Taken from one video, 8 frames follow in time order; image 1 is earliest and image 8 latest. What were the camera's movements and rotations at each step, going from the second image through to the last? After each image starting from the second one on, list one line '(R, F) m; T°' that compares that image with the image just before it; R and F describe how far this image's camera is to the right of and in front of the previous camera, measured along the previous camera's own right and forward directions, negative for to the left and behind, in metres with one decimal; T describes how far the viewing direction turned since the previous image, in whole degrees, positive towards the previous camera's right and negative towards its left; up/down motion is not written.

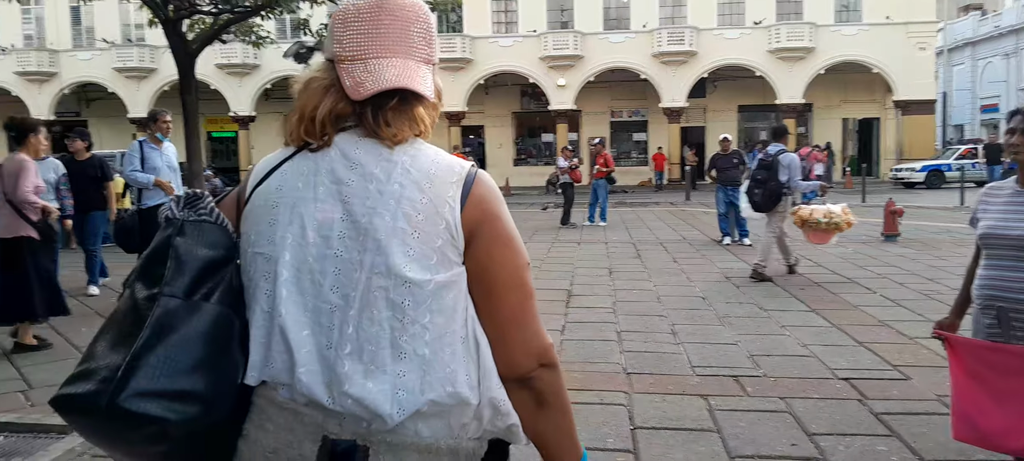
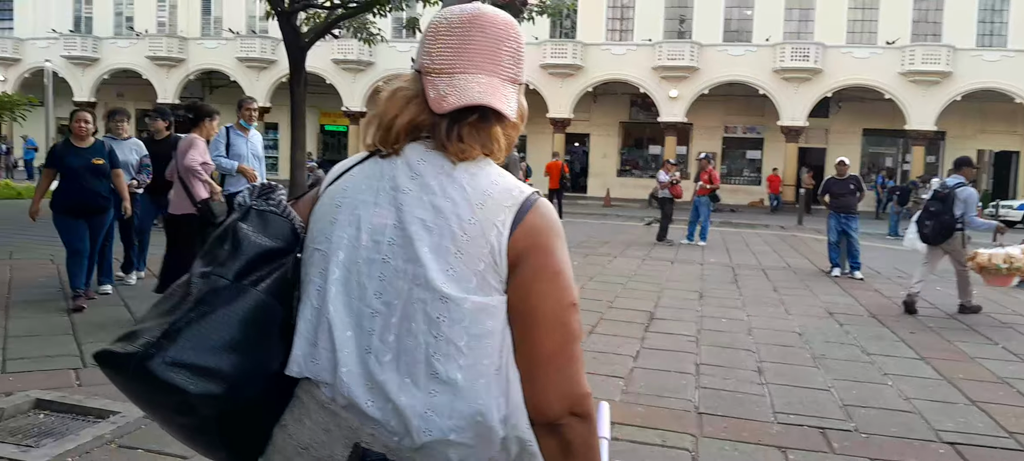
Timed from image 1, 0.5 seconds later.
(+0.1, +0.6) m; -7°
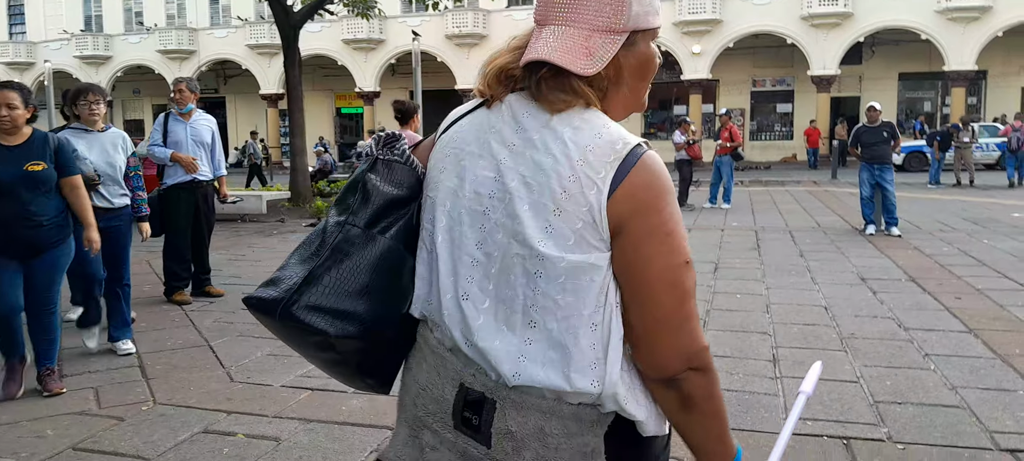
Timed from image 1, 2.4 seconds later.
(+0.4, +0.8) m; -3°
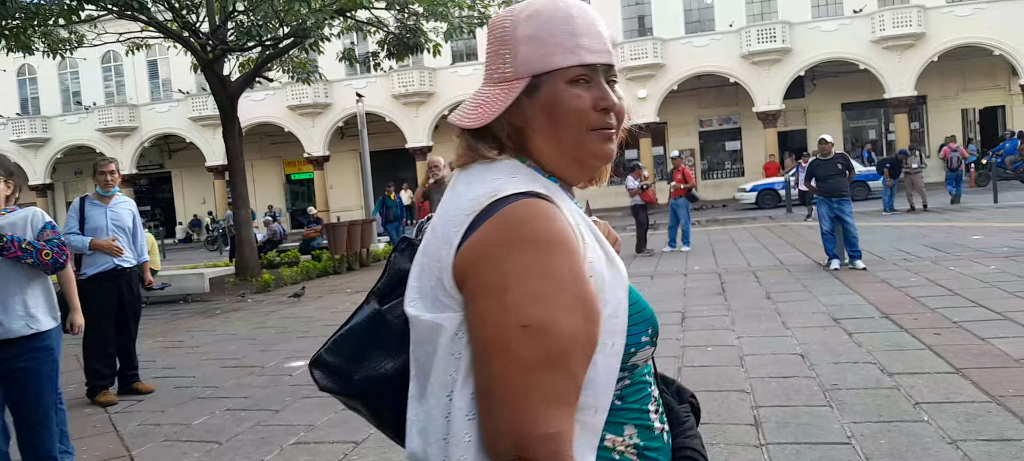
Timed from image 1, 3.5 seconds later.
(+0.1, +0.4) m; +3°
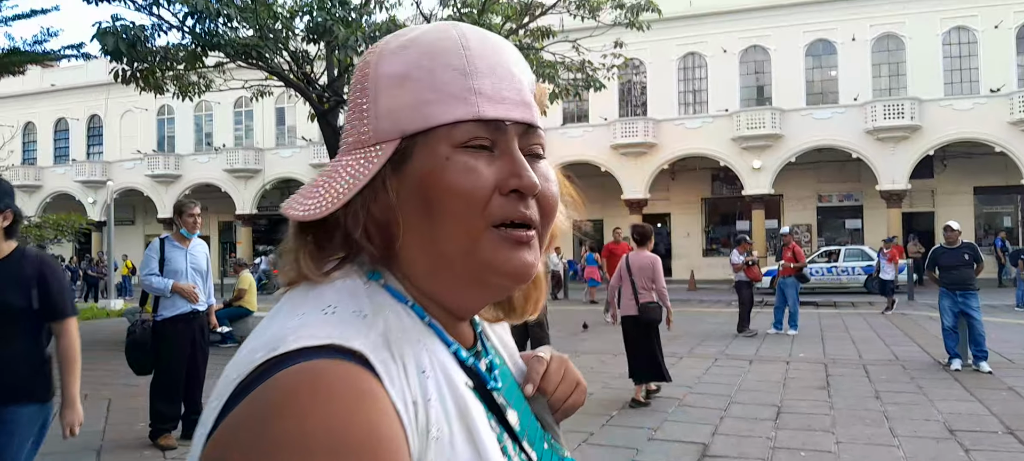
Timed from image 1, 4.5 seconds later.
(+0.2, +0.3) m; -7°
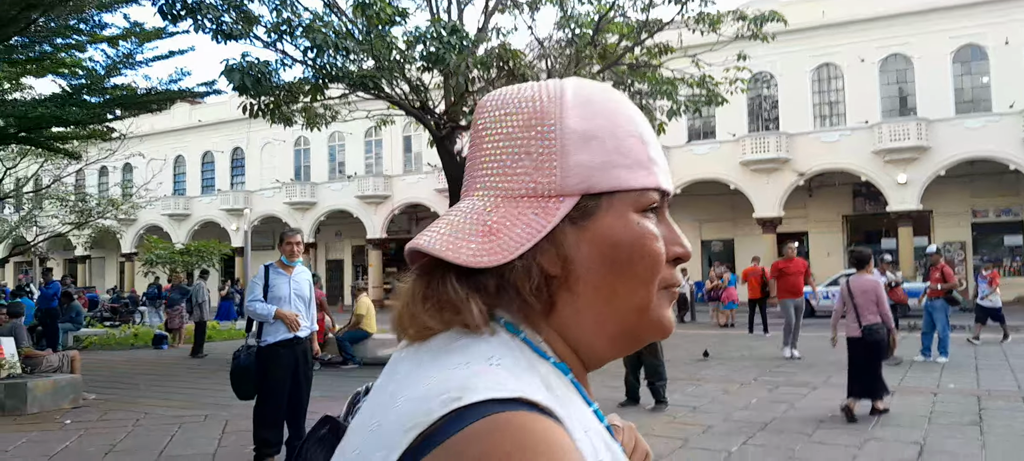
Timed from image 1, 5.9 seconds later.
(+0.2, +0.2) m; -9°
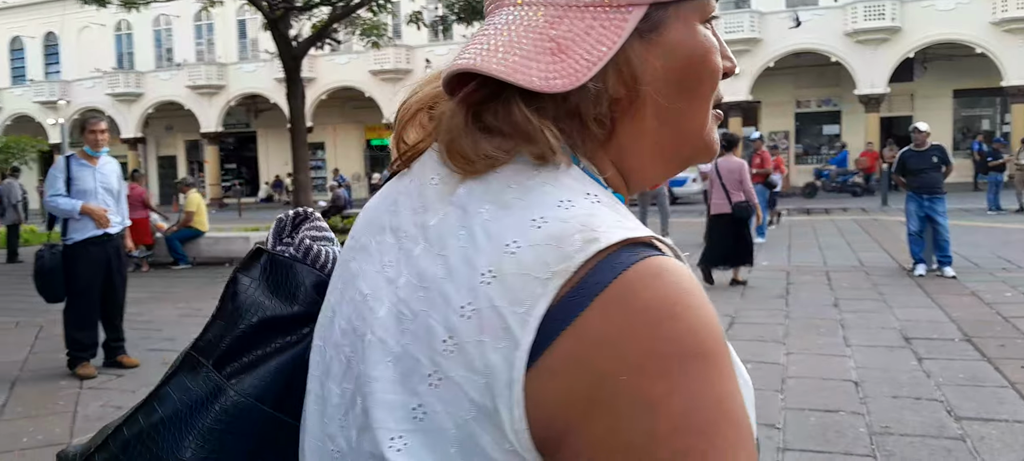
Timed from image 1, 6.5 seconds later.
(+0.1, +0.1) m; +10°
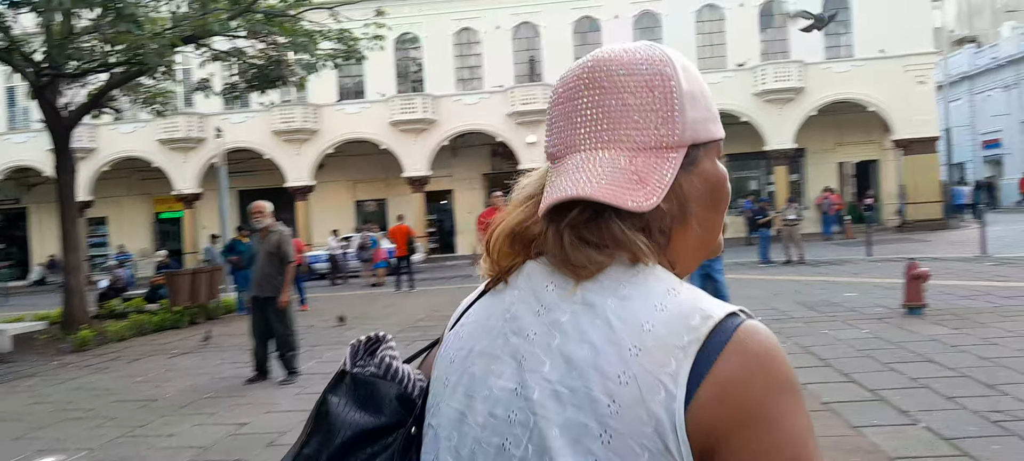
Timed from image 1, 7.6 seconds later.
(+0.1, +0.2) m; +13°
